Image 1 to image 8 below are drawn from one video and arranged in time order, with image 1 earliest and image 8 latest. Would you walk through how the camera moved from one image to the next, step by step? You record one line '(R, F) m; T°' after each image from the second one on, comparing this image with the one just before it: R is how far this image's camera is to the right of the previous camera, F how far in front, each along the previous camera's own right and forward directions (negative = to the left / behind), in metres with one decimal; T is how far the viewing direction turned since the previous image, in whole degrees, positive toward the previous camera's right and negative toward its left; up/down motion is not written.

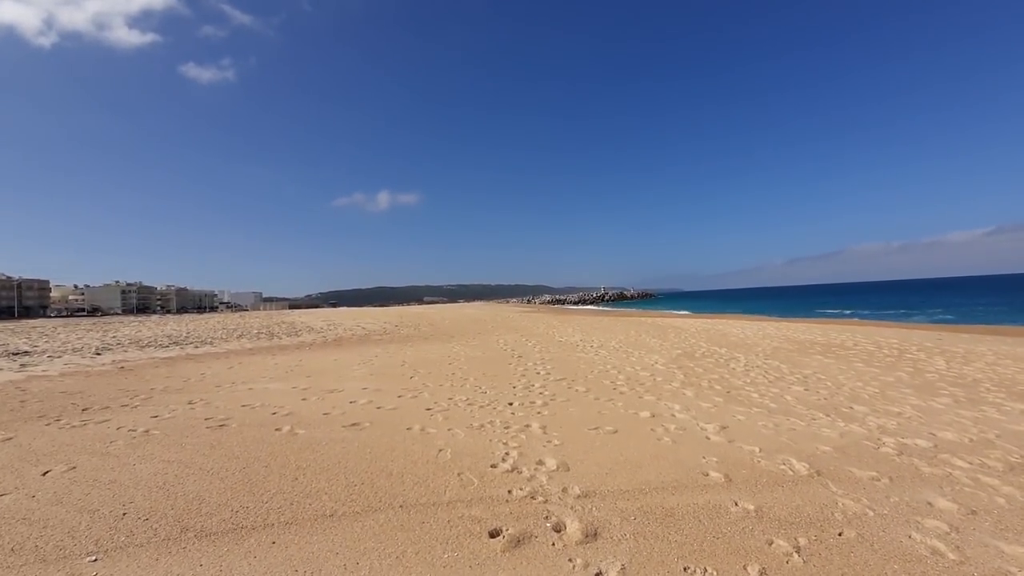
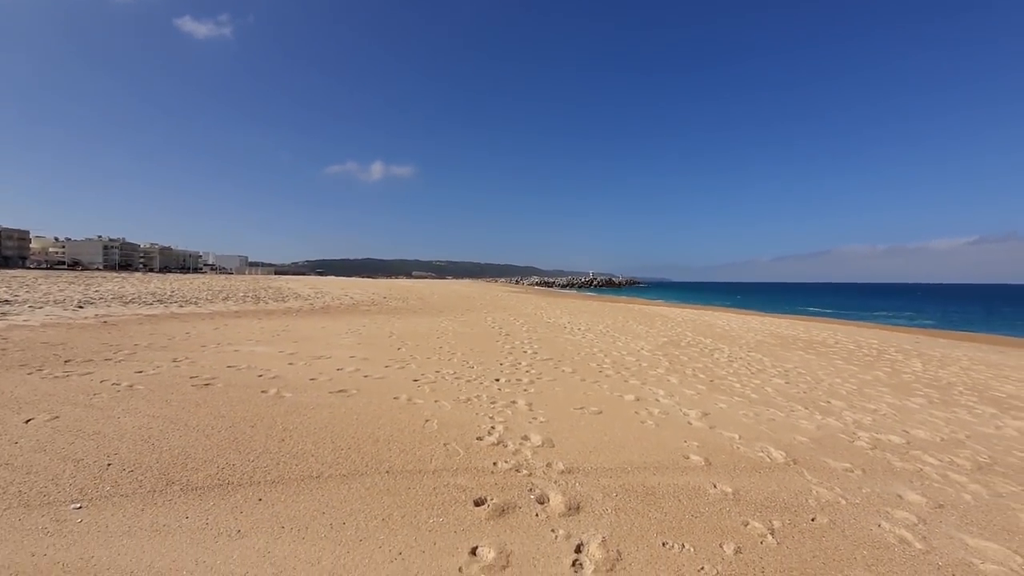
(-0.1, 0.0) m; +1°
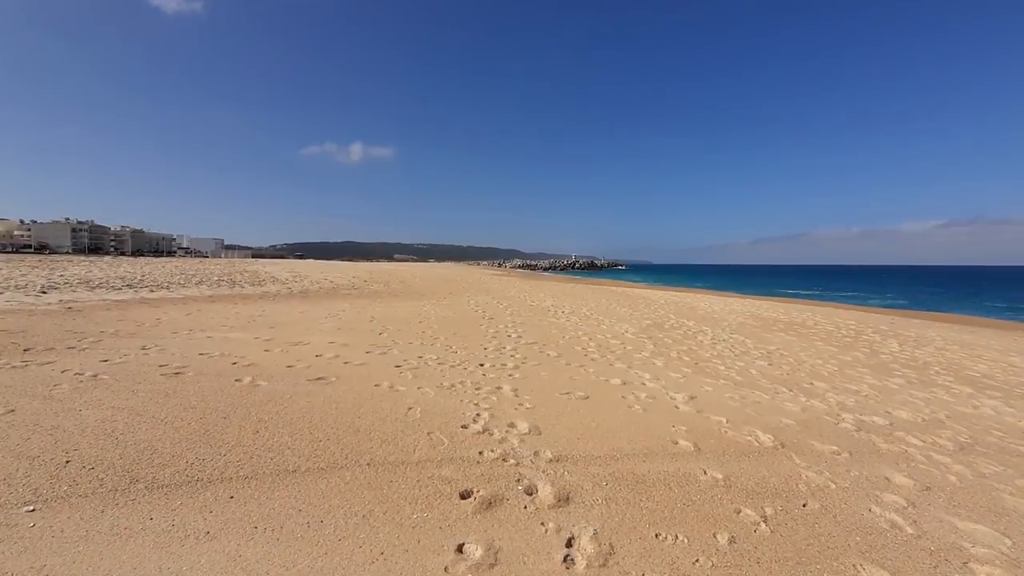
(0.0, +0.1) m; +2°
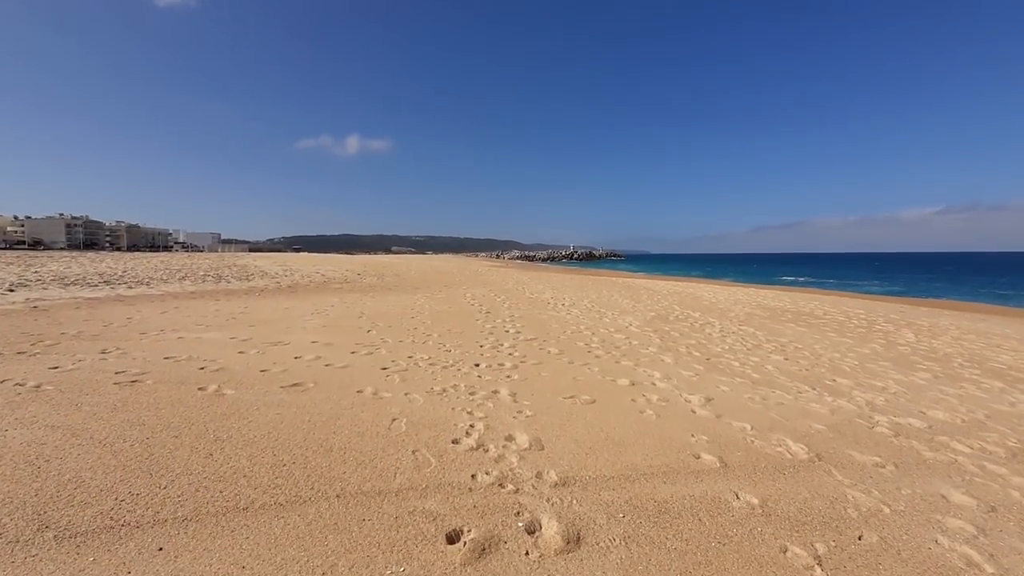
(0.0, +0.5) m; 0°
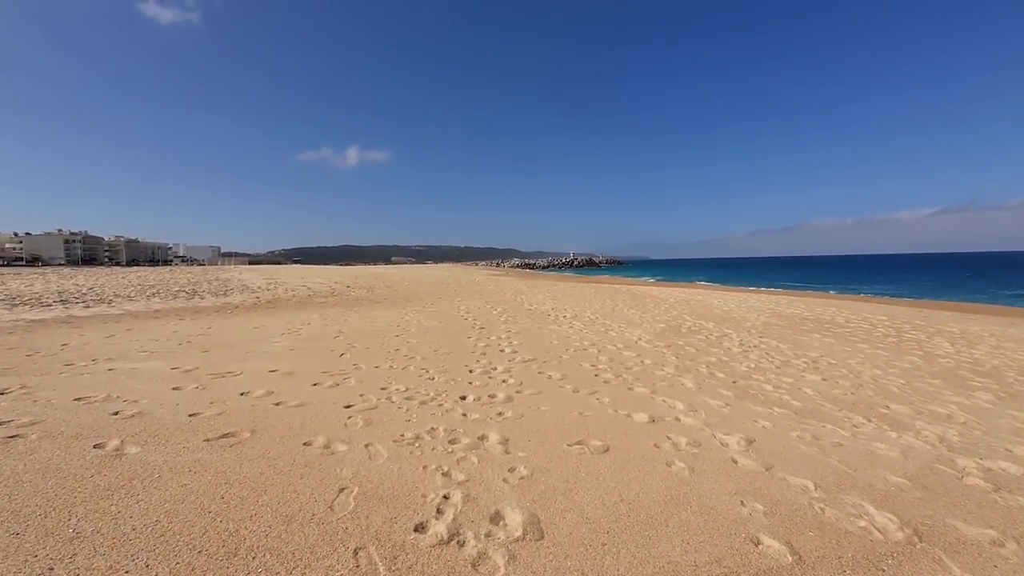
(+0.1, +0.9) m; 0°
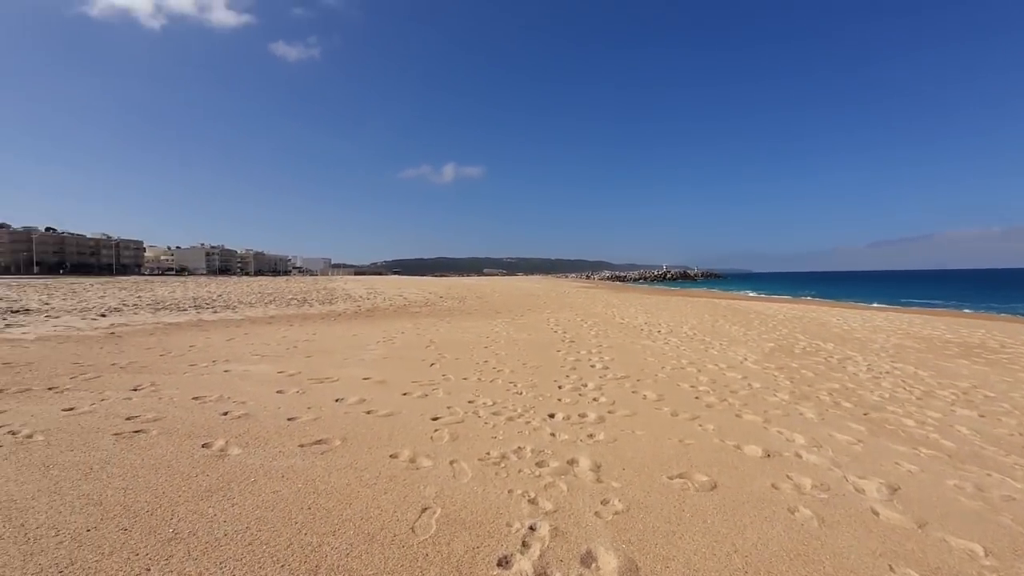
(0.0, +0.2) m; -10°
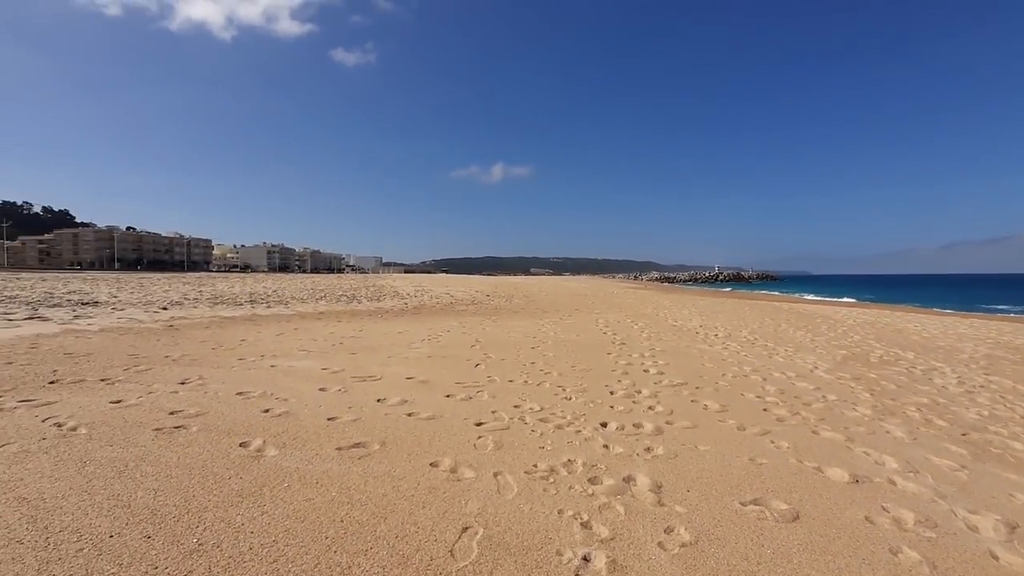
(0.0, +0.3) m; -5°
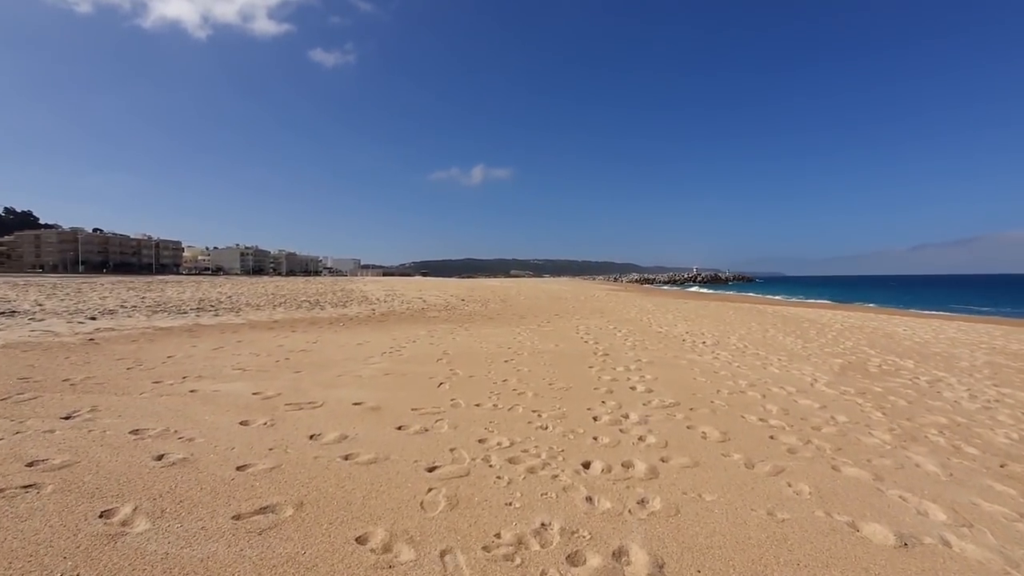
(+0.1, +0.7) m; +2°
